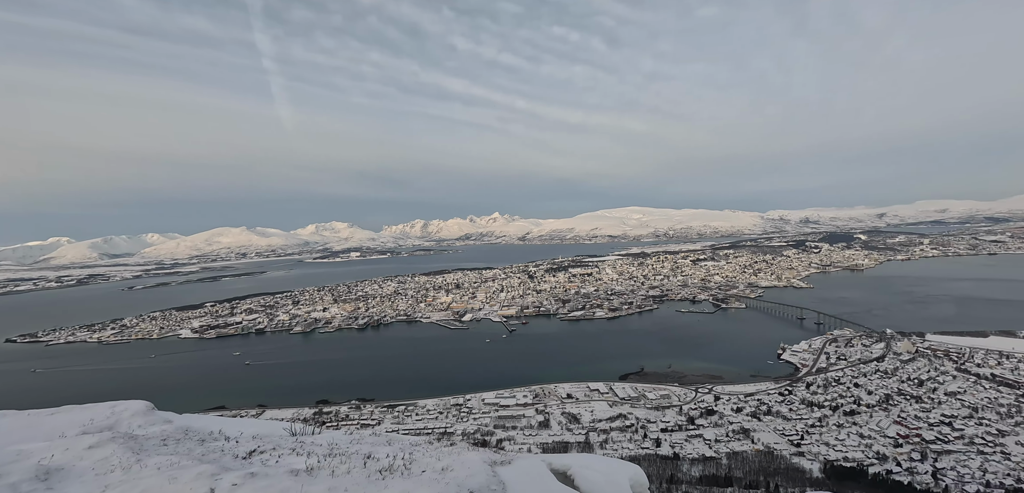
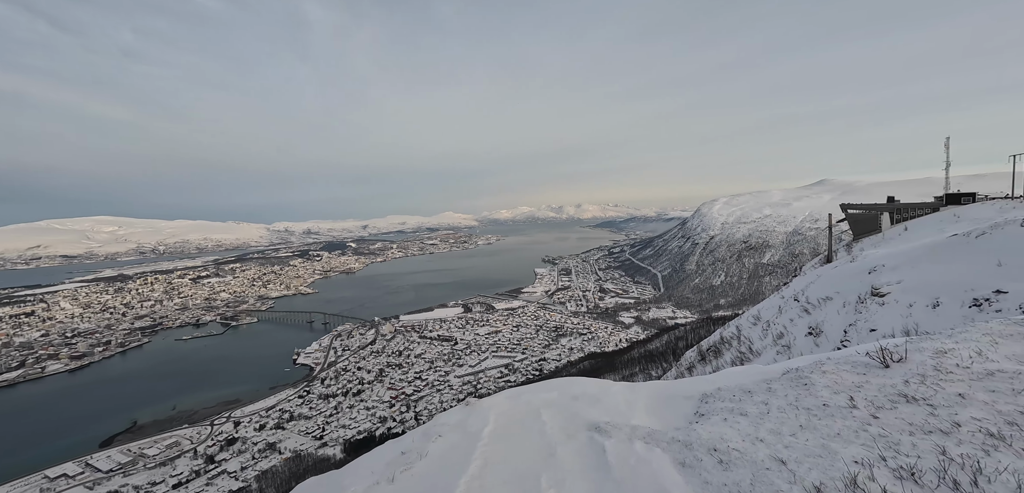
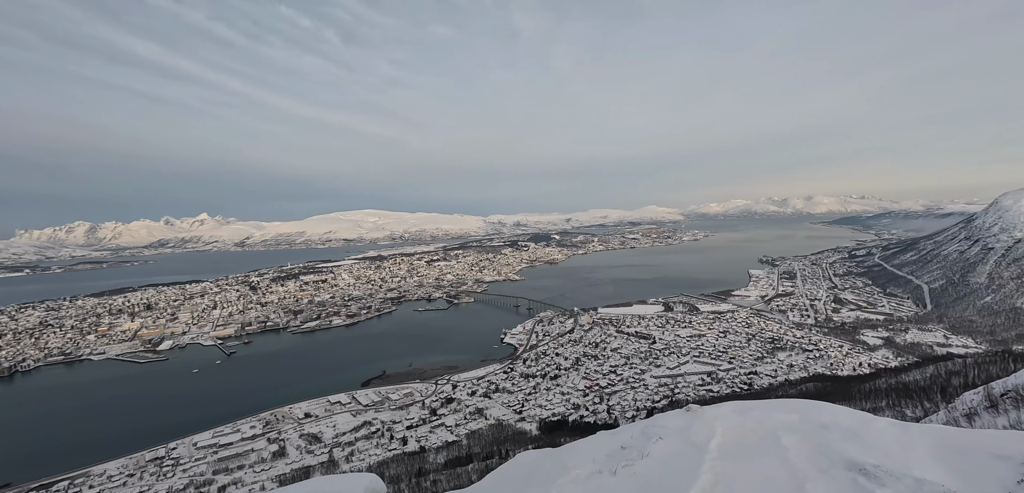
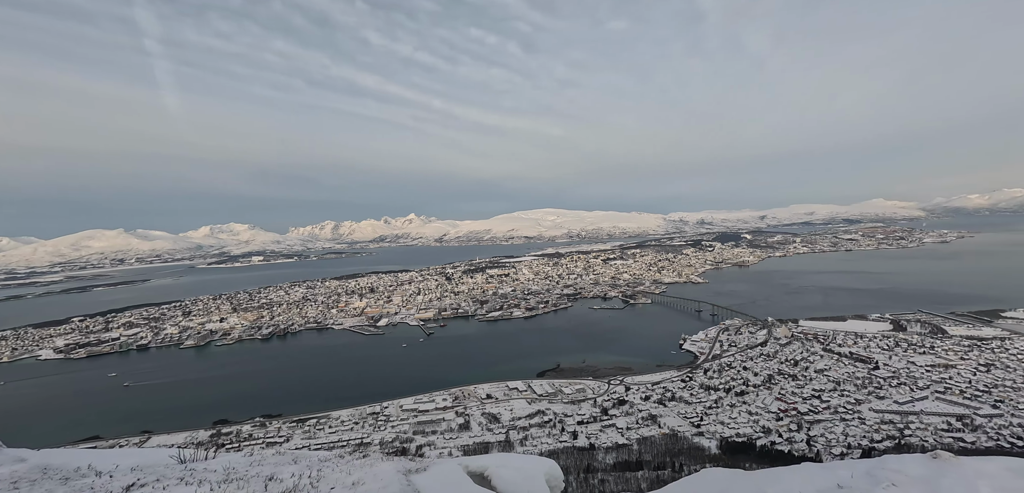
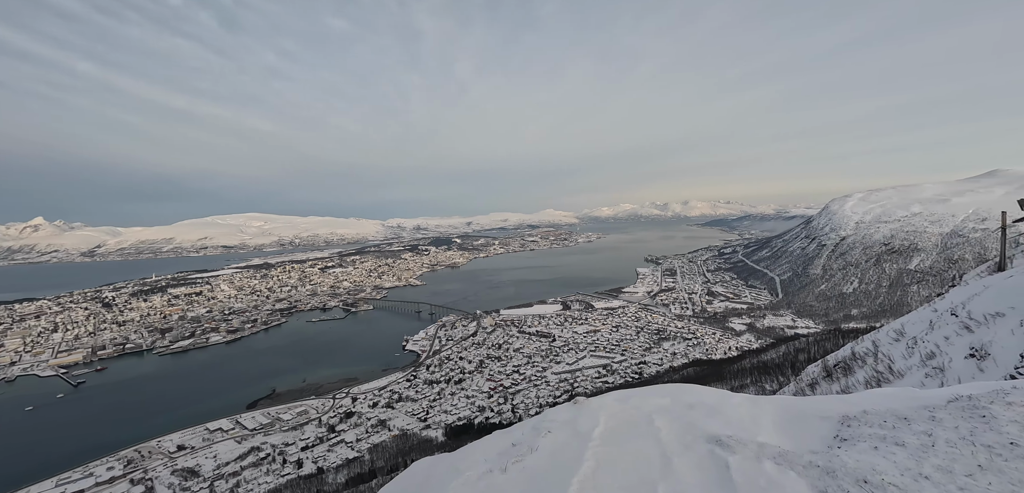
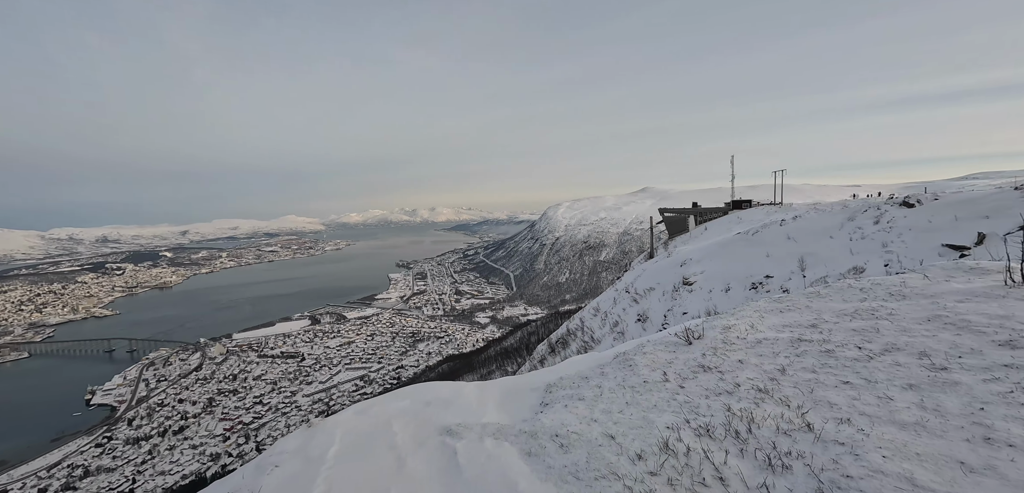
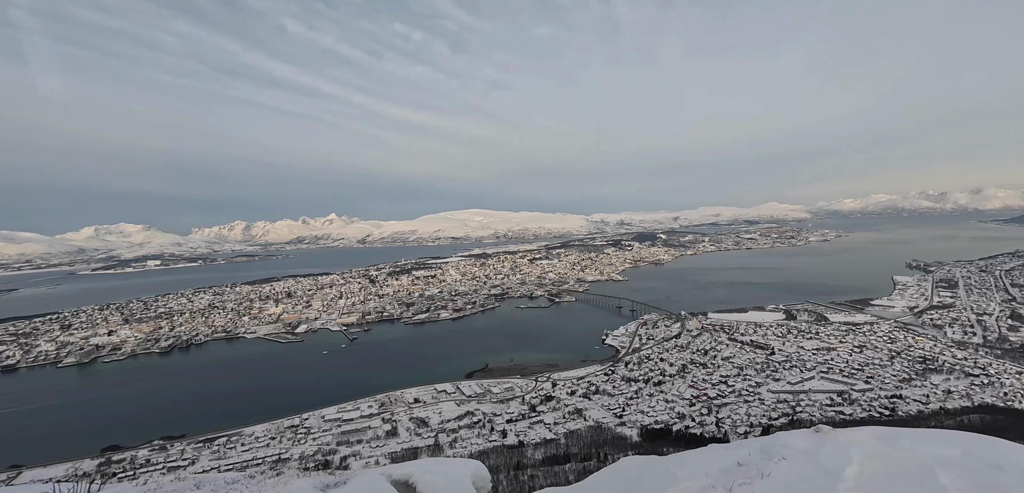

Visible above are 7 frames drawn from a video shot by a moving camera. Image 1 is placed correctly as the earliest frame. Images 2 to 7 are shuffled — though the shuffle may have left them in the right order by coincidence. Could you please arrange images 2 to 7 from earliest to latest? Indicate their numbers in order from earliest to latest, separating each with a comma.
4, 7, 3, 5, 2, 6
